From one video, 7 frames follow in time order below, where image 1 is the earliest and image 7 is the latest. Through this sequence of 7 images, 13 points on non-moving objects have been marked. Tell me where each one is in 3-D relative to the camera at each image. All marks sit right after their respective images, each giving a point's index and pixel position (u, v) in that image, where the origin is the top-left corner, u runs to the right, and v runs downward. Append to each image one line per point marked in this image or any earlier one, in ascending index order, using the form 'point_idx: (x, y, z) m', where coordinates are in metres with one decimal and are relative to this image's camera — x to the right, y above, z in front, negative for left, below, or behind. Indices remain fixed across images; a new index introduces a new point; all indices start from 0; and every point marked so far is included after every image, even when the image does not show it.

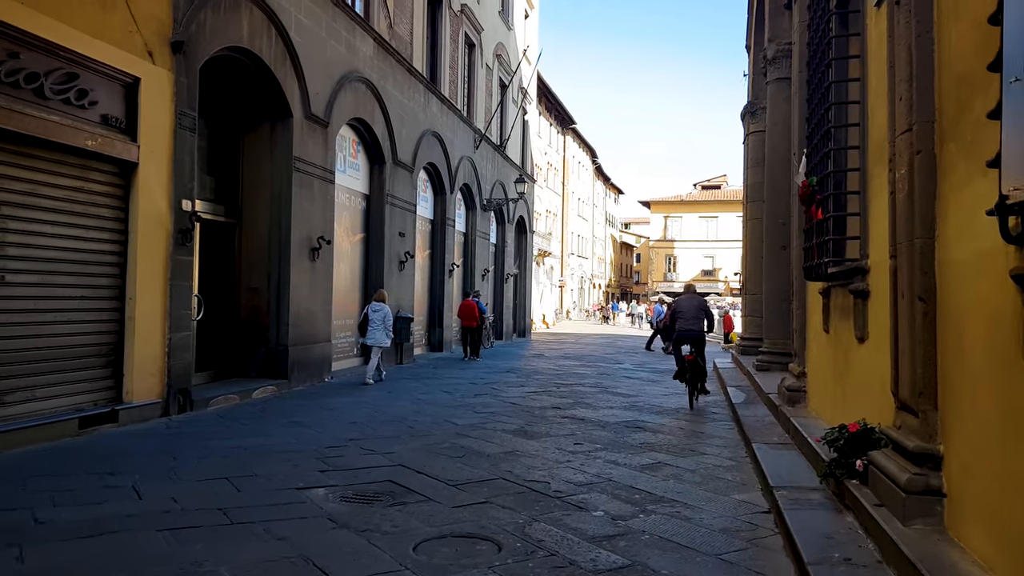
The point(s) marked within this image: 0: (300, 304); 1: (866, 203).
0: (-2.7, -0.2, +10.6) m
1: (+2.2, +0.5, +5.1) m
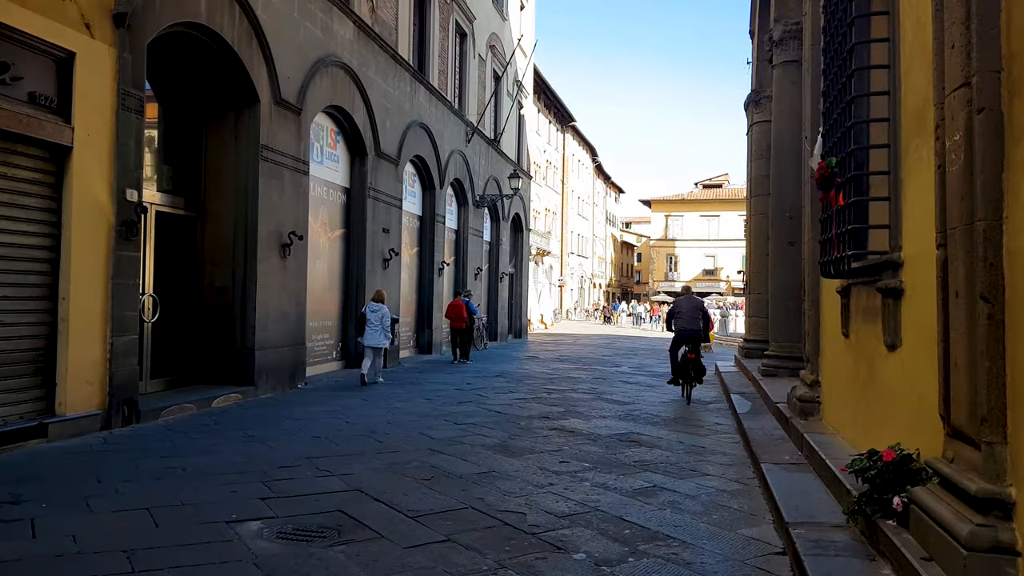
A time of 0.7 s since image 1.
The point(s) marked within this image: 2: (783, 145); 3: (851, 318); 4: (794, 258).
0: (-2.9, -0.2, +9.8) m
1: (+2.0, +0.5, +4.3) m
2: (+3.5, +1.8, +10.5) m
3: (+2.2, -0.2, +5.3) m
4: (+3.5, +0.4, +10.3) m
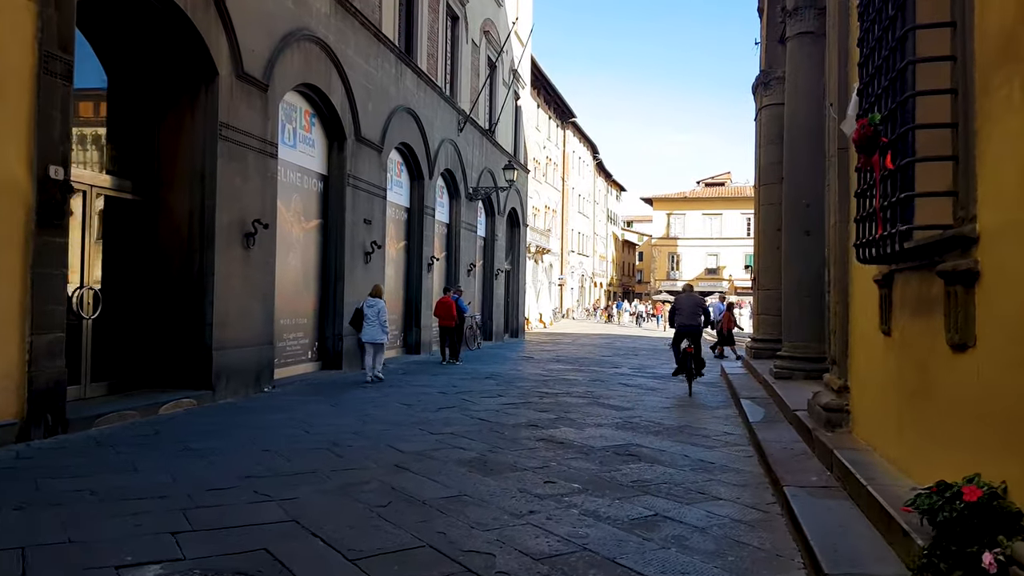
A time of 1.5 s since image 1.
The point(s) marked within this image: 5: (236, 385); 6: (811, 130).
0: (-3.0, -0.1, +8.8) m
1: (+1.8, +0.6, +3.3) m
2: (+3.4, +1.9, +9.5) m
3: (+2.0, -0.1, +4.4) m
4: (+3.4, +0.4, +9.4) m
5: (-3.0, -1.0, +8.9) m
6: (+3.4, +1.8, +9.5) m
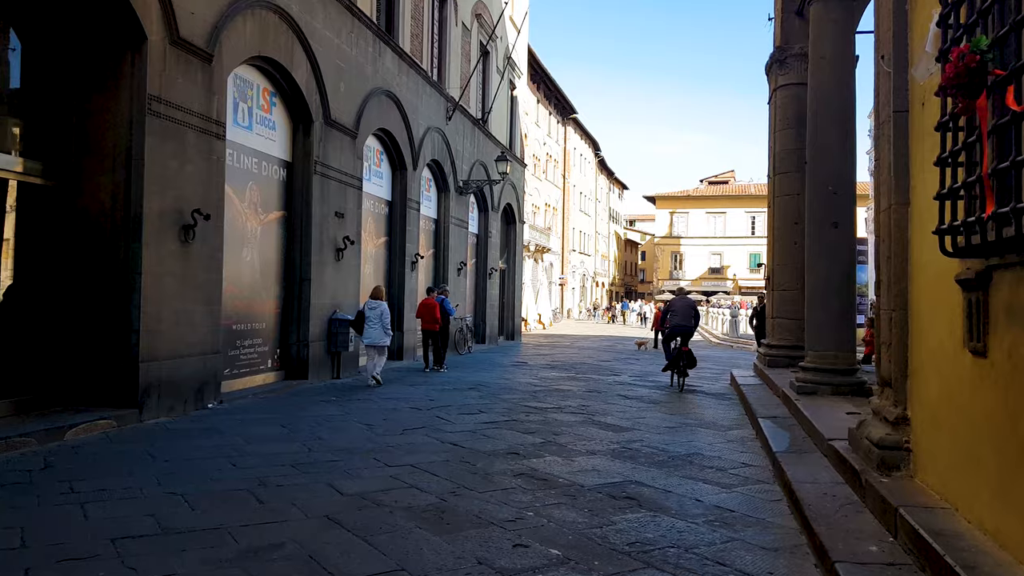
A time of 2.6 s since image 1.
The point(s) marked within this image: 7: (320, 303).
0: (-3.2, -0.1, +7.6) m
1: (+1.6, +0.6, +2.1) m
2: (+3.2, +1.9, +8.3) m
3: (+1.8, -0.1, +3.1) m
4: (+3.2, +0.4, +8.1) m
5: (-3.2, -1.1, +7.7) m
6: (+3.3, +1.8, +8.3) m
7: (-2.5, -0.2, +10.9) m
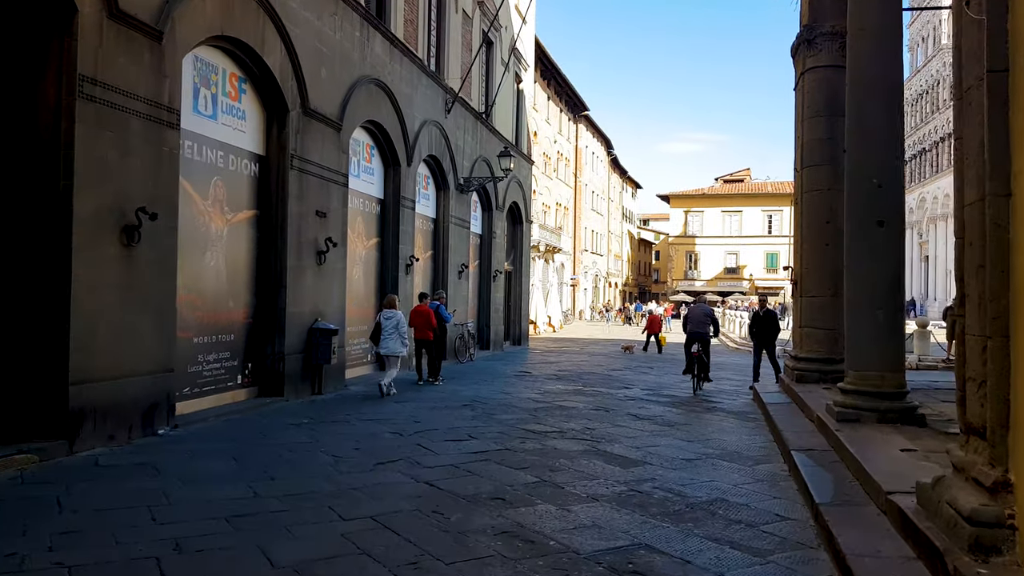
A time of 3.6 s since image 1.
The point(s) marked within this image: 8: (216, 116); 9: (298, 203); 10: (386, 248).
0: (-3.3, -0.2, +6.6) m
1: (+1.5, +0.5, +1.0) m
2: (+3.1, +1.8, +7.1) m
3: (+1.7, -0.2, +2.0) m
4: (+3.1, +0.3, +7.0) m
5: (-3.2, -1.1, +6.7) m
6: (+3.2, +1.7, +7.1) m
7: (-2.5, -0.3, +9.8) m
8: (-3.0, +1.8, +8.5) m
9: (-2.5, +1.0, +9.8) m
10: (-2.0, +0.6, +13.2) m
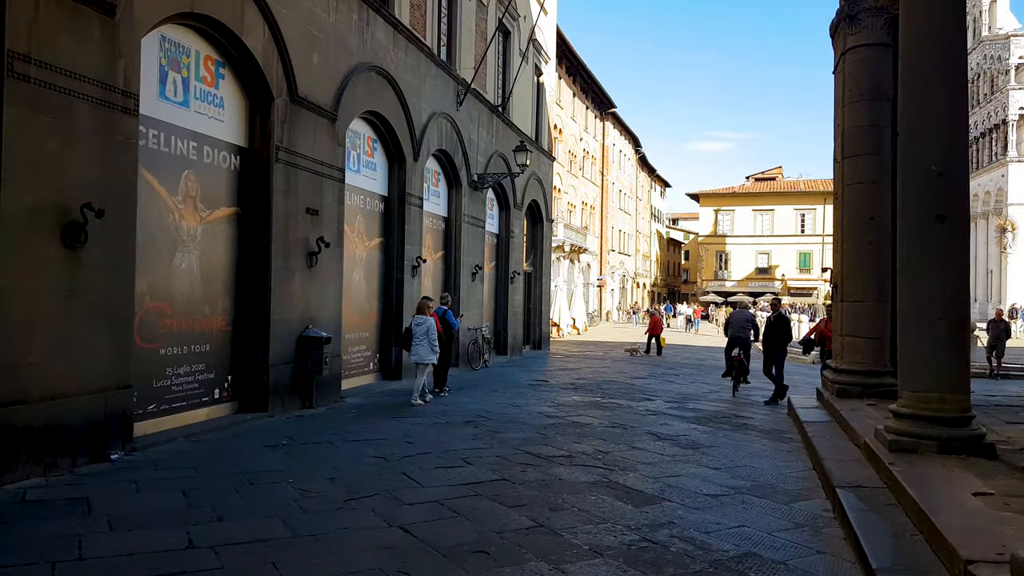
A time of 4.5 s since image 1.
0: (-3.3, -0.3, +5.8) m
1: (+1.2, +0.5, 0.0) m
2: (+3.1, +1.7, +6.1) m
3: (+1.5, -0.3, +1.1) m
4: (+3.1, +0.3, +5.9) m
5: (-3.3, -1.2, +5.8) m
6: (+3.2, +1.7, +6.1) m
7: (-2.5, -0.3, +9.0) m
8: (-3.0, +1.7, +7.7) m
9: (-2.5, +1.0, +8.9) m
10: (-1.8, +0.6, +12.4) m
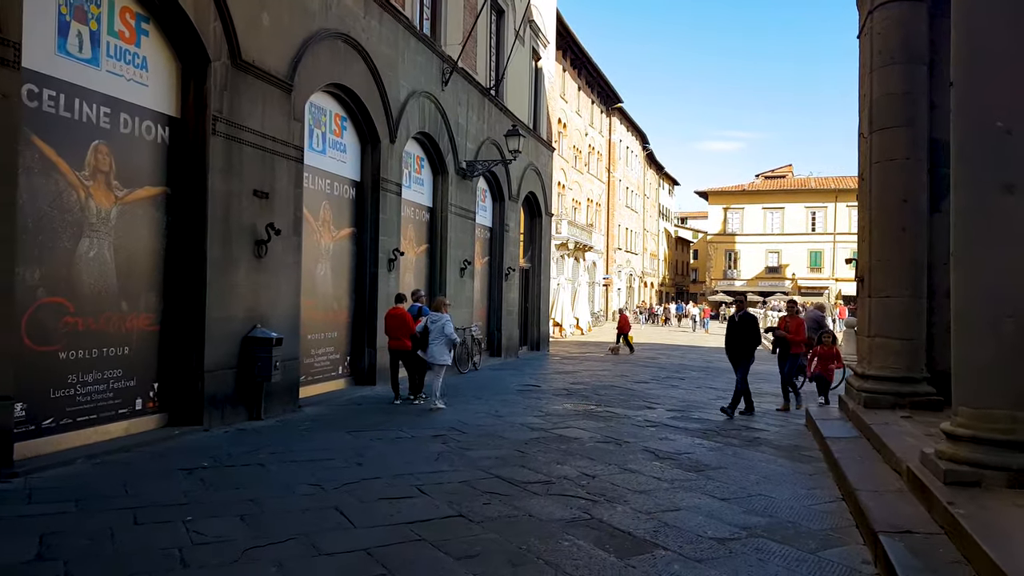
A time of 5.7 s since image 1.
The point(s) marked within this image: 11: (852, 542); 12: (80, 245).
0: (-3.6, -0.2, +4.6) m
1: (+0.9, +0.5, -1.2) m
2: (+2.8, +1.8, +4.9) m
3: (+1.2, -0.2, -0.2) m
4: (+2.8, +0.4, +4.7) m
5: (-3.5, -1.1, +4.7) m
6: (+2.9, +1.8, +4.8) m
7: (-2.7, -0.3, +7.8) m
8: (-3.3, +1.8, +6.5) m
9: (-2.7, +1.0, +7.7) m
10: (-2.0, +0.7, +11.2) m
11: (+1.9, -1.4, +4.7) m
12: (-3.3, +0.3, +6.4) m
